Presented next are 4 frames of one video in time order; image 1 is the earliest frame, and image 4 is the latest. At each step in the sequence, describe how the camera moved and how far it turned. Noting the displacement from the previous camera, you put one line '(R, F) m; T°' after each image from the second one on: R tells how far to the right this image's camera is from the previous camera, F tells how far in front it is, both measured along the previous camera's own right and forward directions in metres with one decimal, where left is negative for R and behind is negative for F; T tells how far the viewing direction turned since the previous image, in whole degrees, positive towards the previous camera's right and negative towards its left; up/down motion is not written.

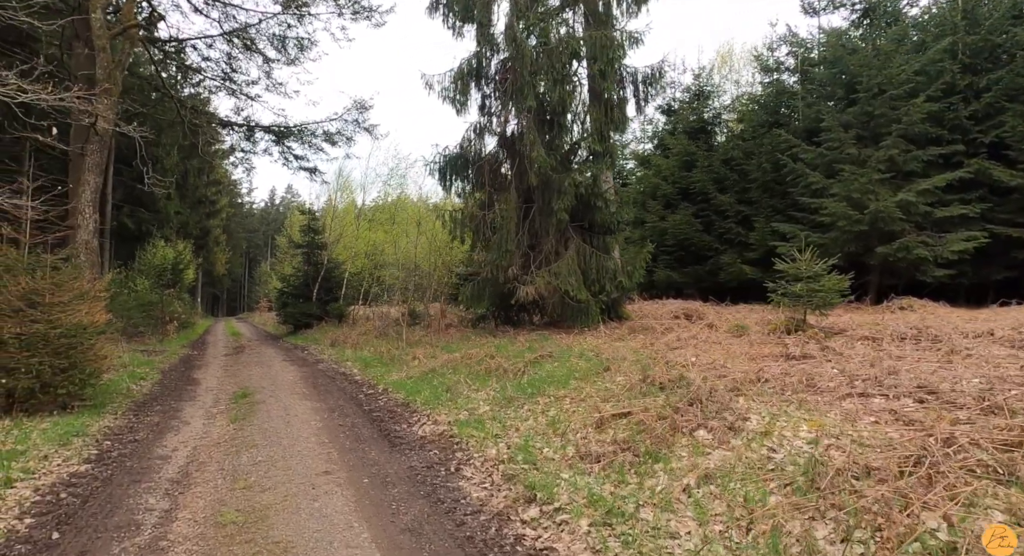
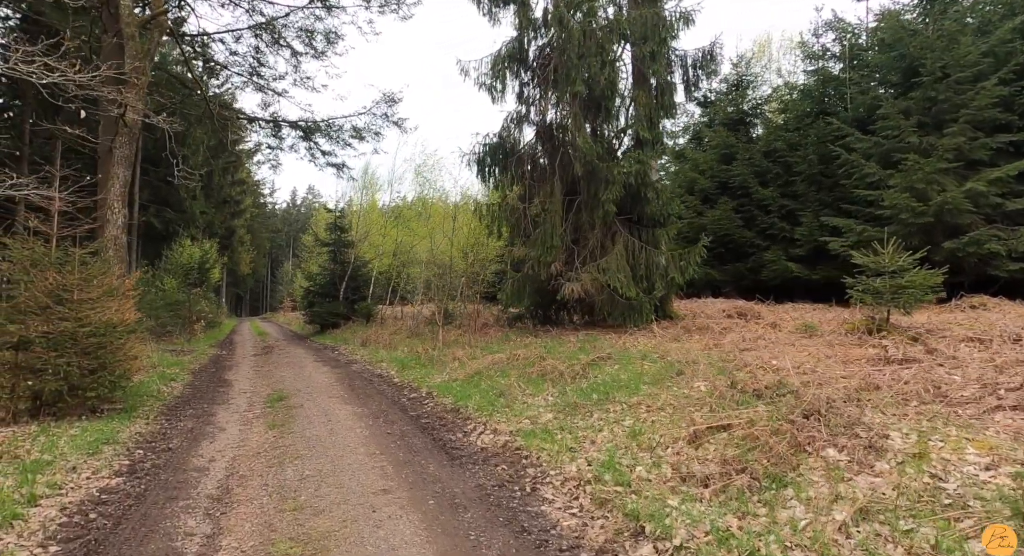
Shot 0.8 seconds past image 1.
(-0.6, +0.8) m; -2°
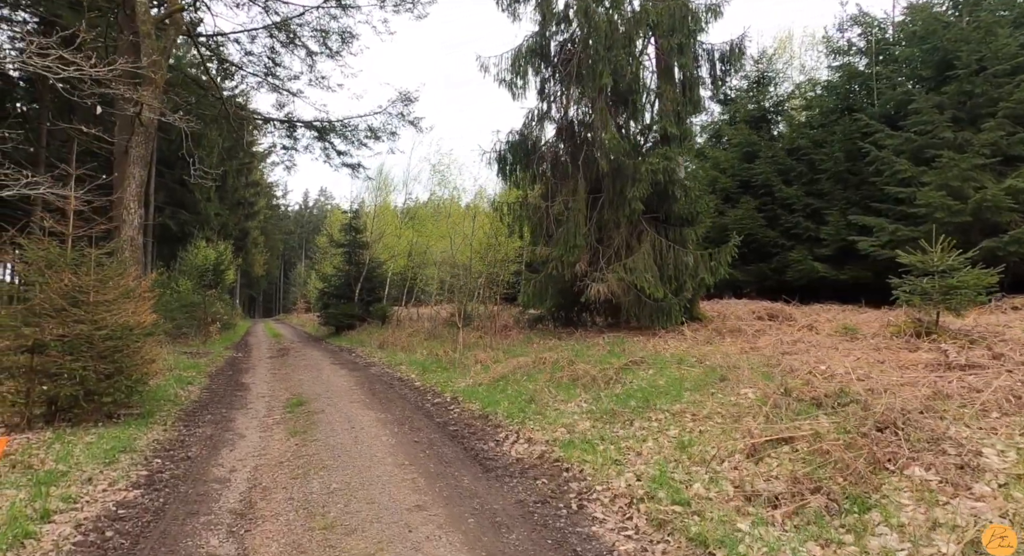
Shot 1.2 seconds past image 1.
(-0.3, +0.4) m; -1°
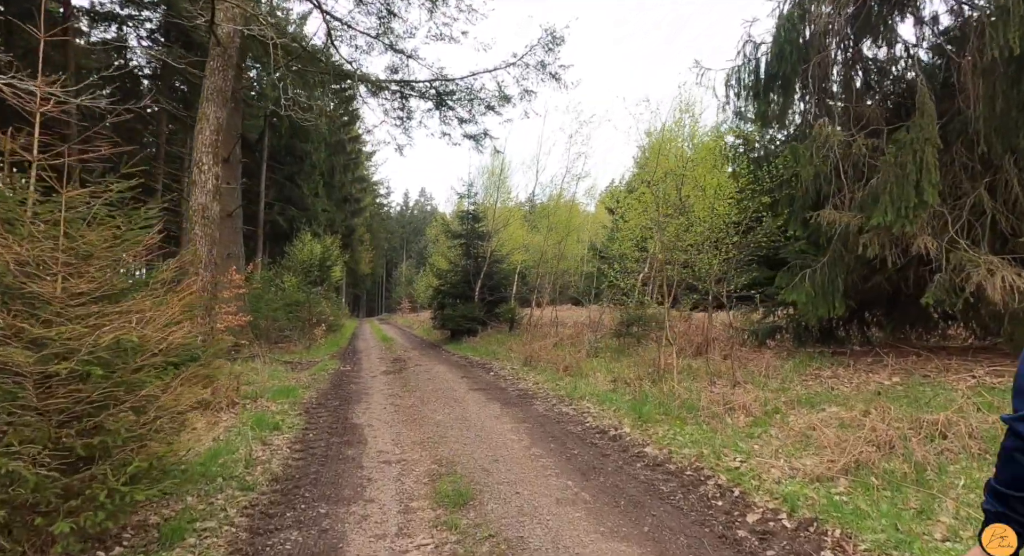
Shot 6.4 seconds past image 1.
(-2.5, +5.0) m; -9°
